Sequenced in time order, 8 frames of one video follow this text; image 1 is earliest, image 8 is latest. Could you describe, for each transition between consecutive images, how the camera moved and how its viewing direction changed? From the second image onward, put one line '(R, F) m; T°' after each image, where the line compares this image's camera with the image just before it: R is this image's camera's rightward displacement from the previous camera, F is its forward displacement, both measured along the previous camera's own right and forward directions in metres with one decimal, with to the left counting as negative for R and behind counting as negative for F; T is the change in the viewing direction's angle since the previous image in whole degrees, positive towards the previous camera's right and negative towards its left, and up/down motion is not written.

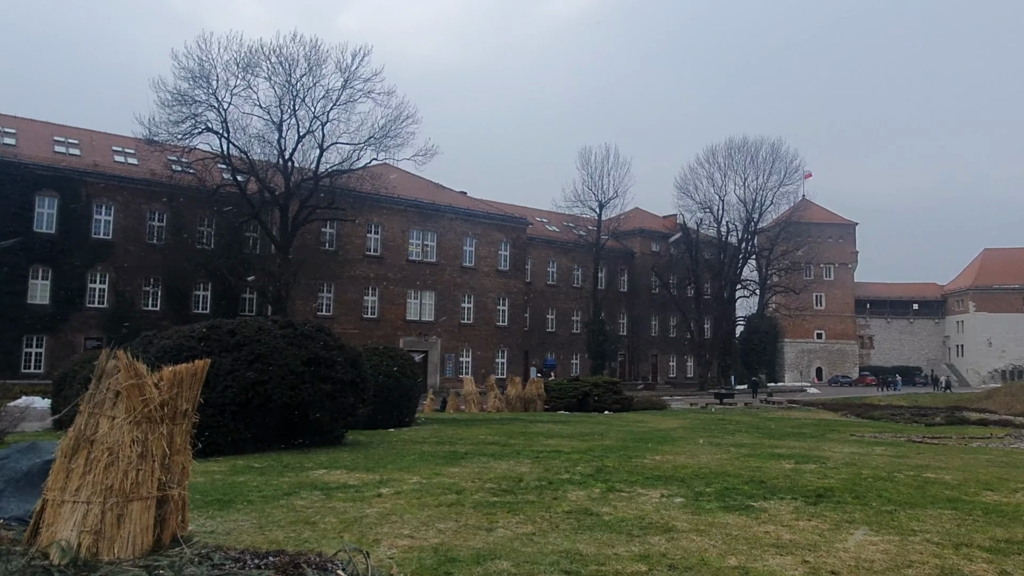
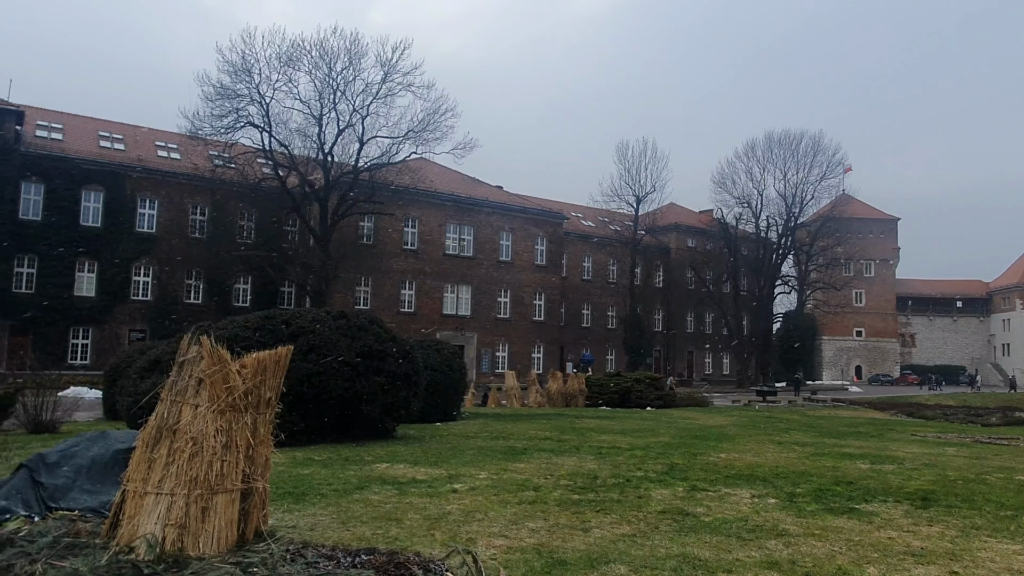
(-0.4, +0.3) m; -2°
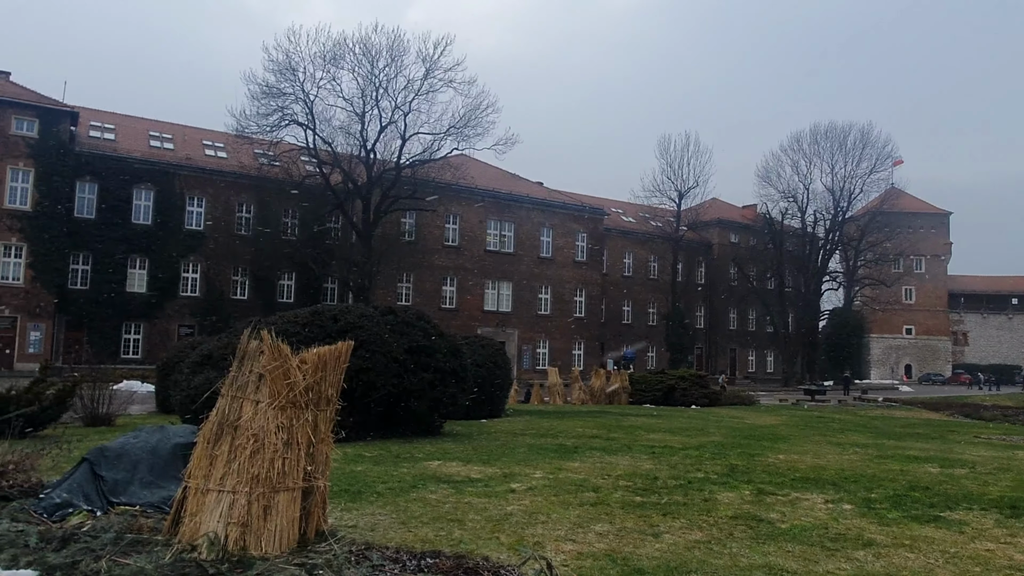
(-0.2, +0.2) m; -3°
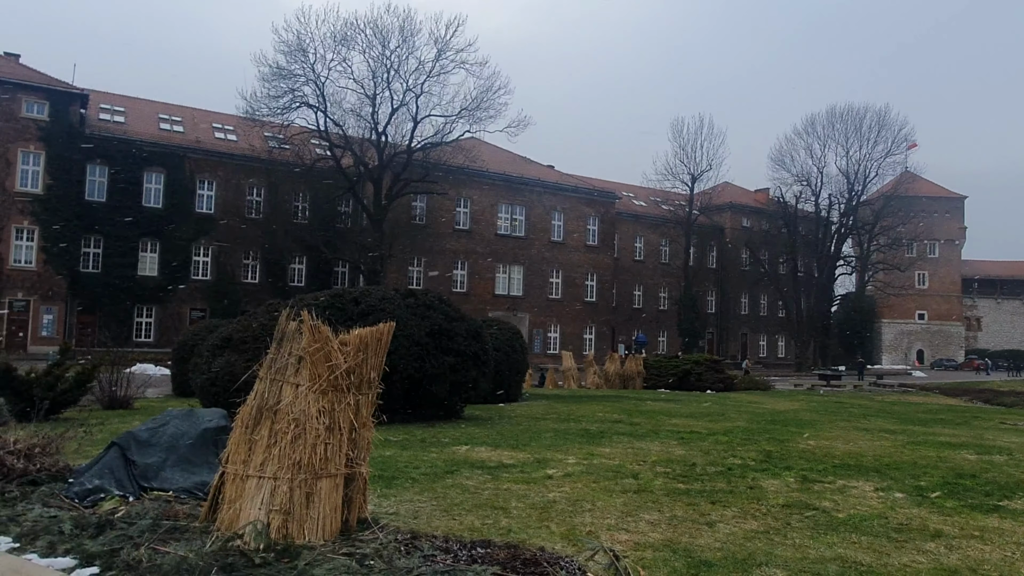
(-0.2, +0.2) m; -1°
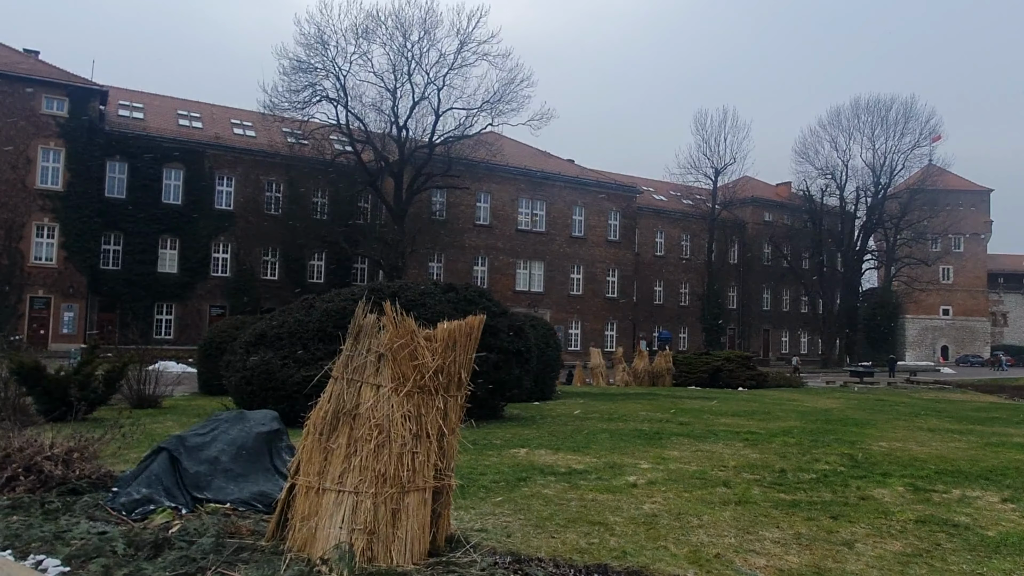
(-0.4, +0.5) m; -1°
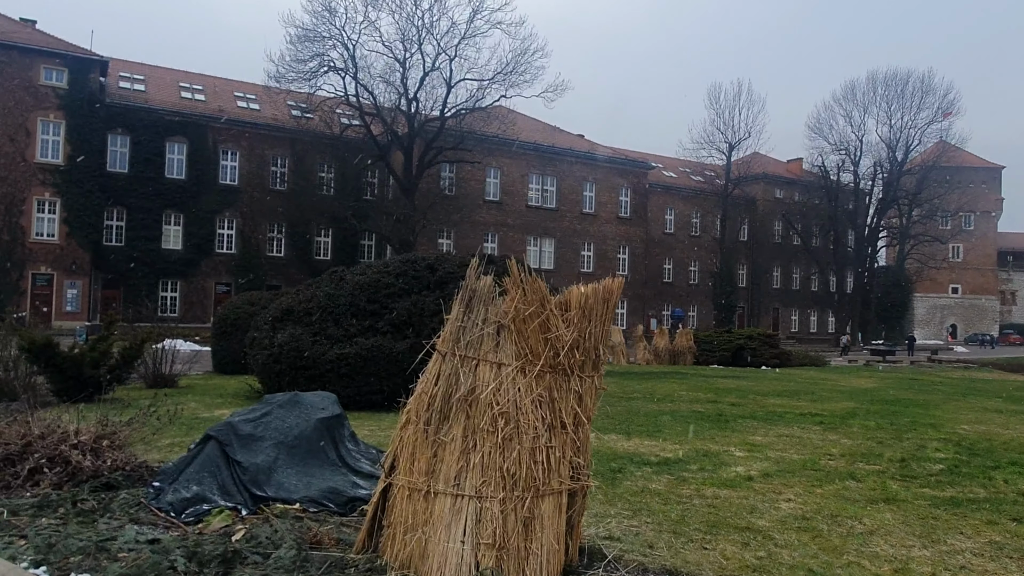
(-0.6, +0.7) m; 0°
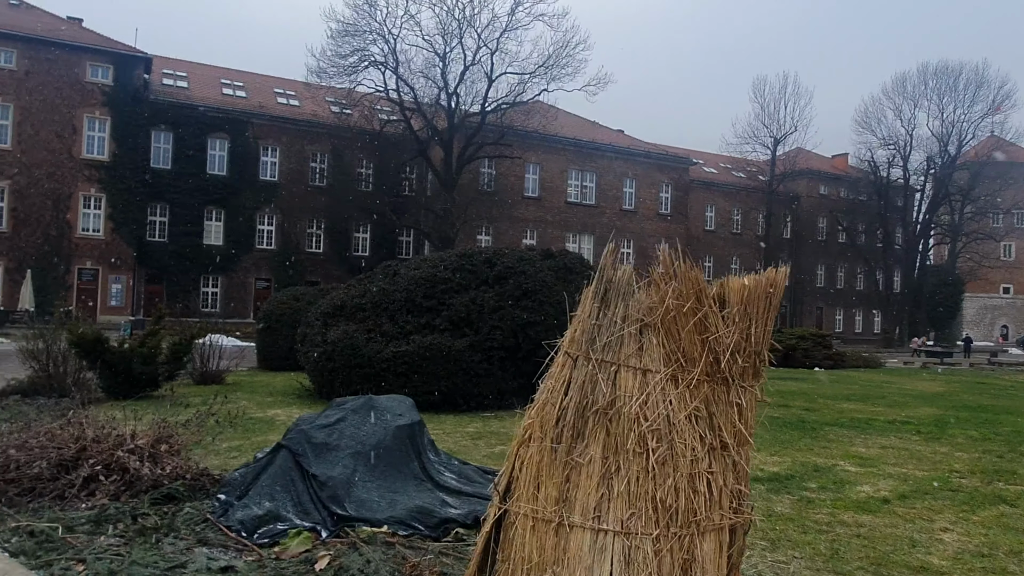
(-0.4, +0.5) m; -2°
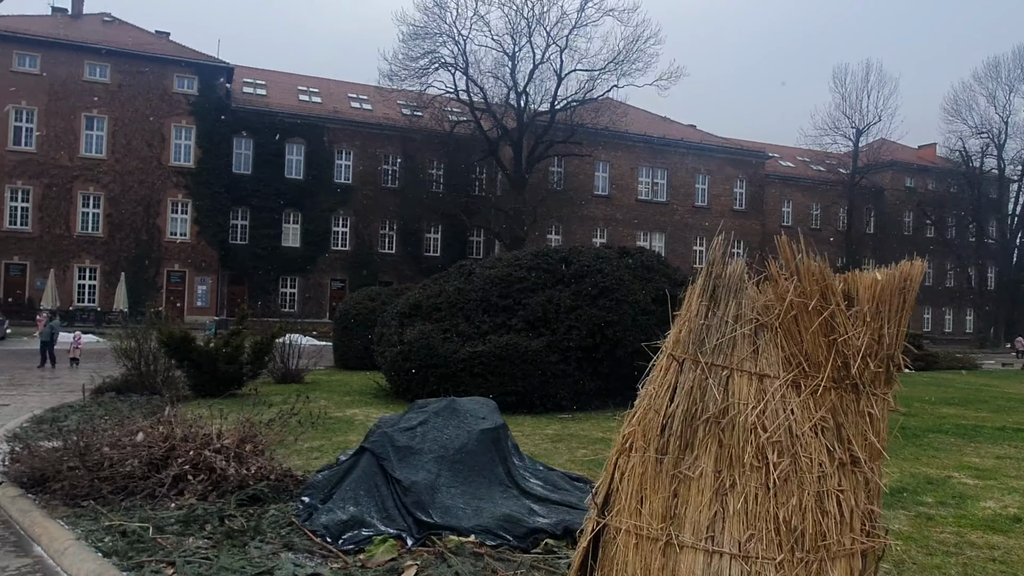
(-0.1, +0.2) m; -5°
